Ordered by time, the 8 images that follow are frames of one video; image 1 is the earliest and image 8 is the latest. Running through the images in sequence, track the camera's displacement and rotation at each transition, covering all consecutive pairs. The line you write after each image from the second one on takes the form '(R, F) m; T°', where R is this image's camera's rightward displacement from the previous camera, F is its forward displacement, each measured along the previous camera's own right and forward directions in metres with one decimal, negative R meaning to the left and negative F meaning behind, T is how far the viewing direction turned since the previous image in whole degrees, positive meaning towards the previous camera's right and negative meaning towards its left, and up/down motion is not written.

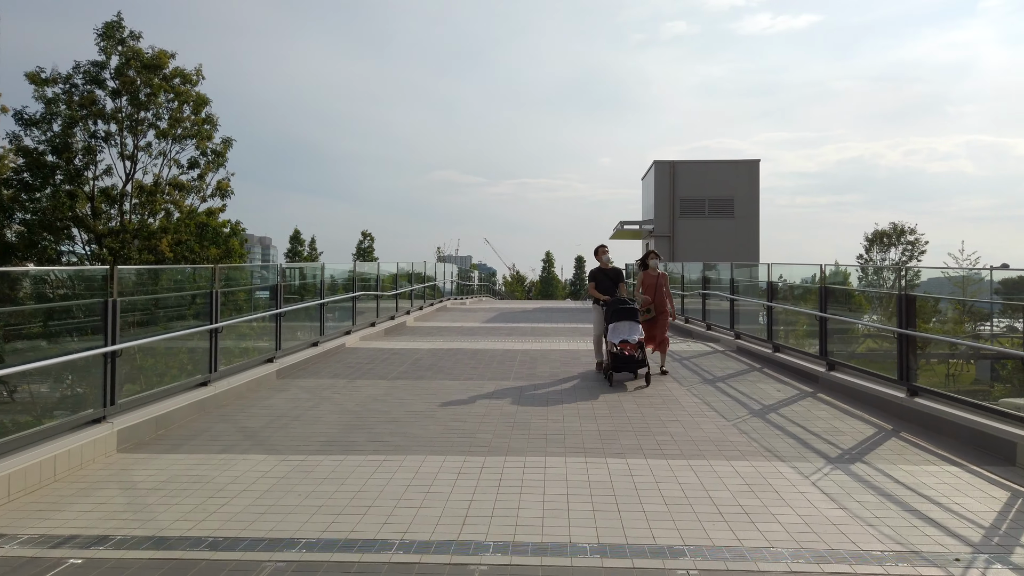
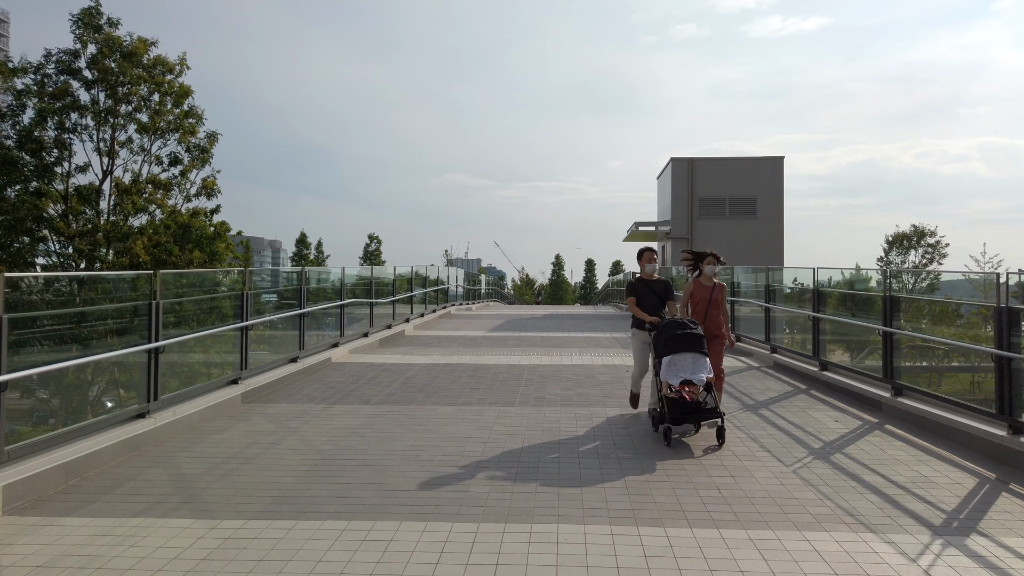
(0.0, +1.4) m; -1°
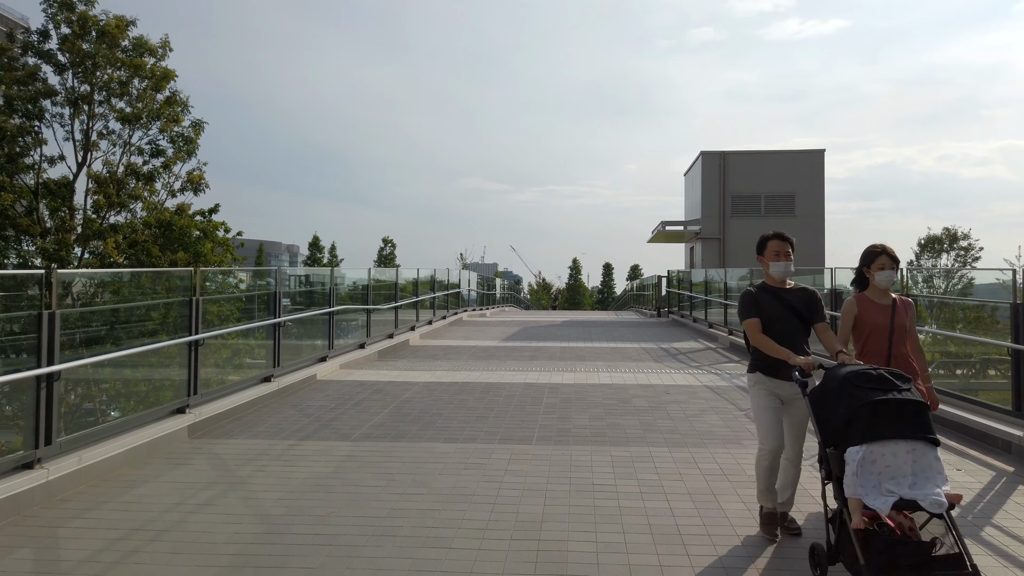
(0.0, +1.7) m; -1°
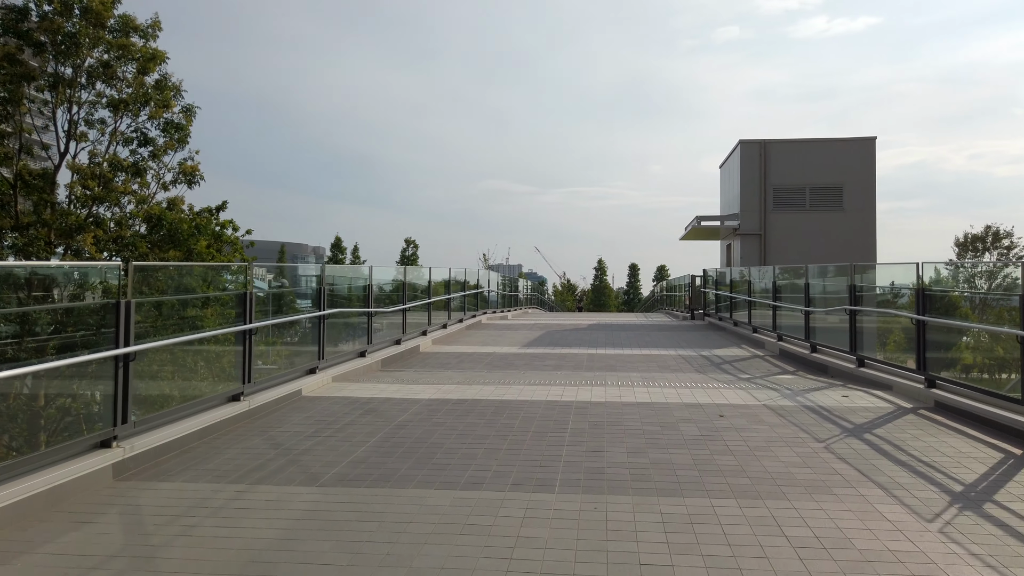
(+0.1, +1.5) m; -2°
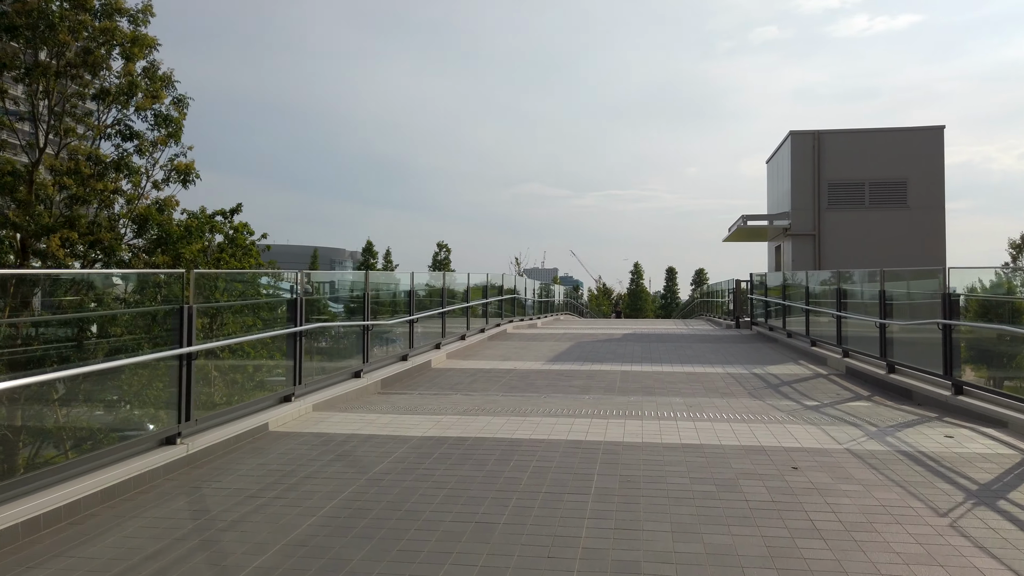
(+0.2, +1.5) m; -3°
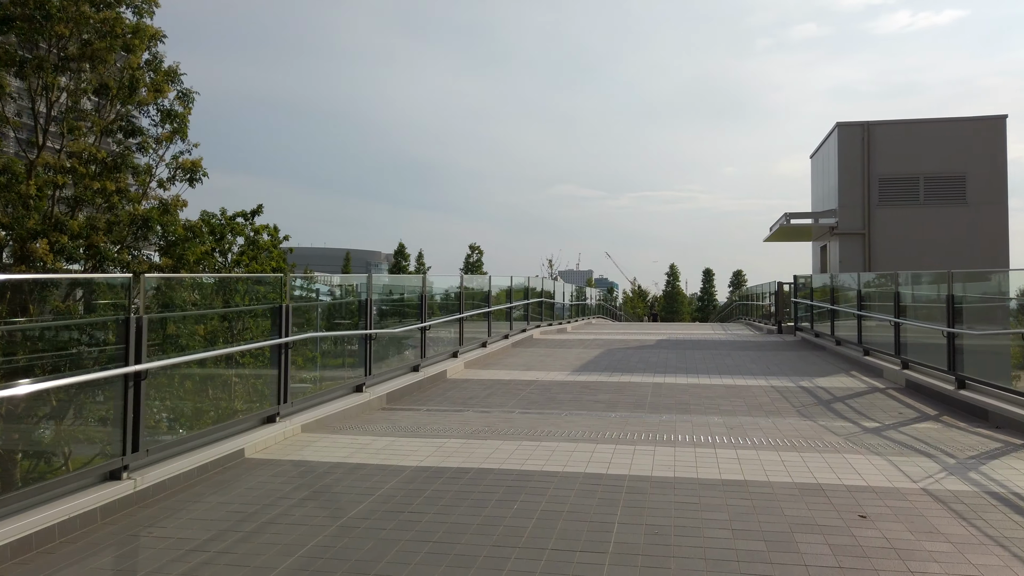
(+0.2, +0.9) m; -3°
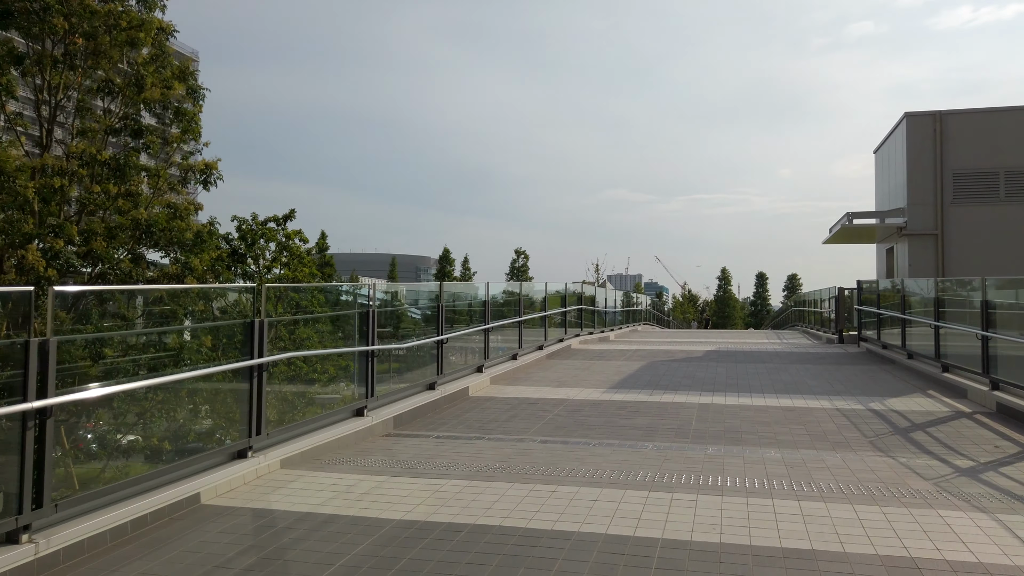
(+0.3, +1.0) m; -4°
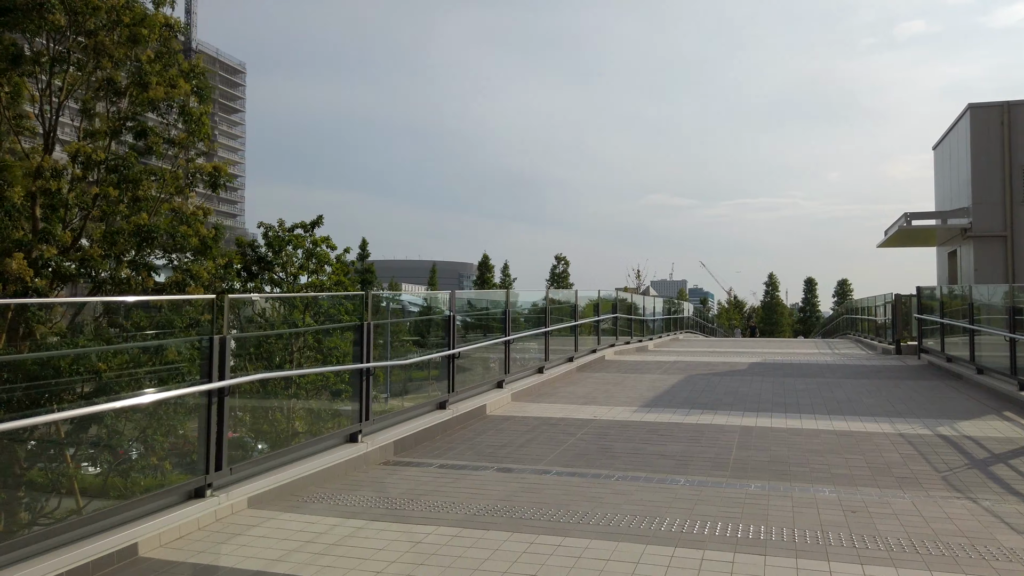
(+0.3, +0.8) m; -3°
